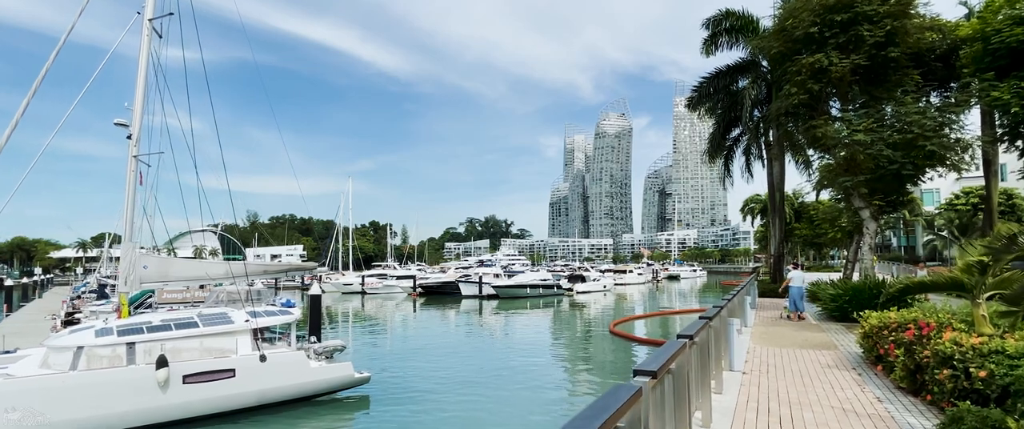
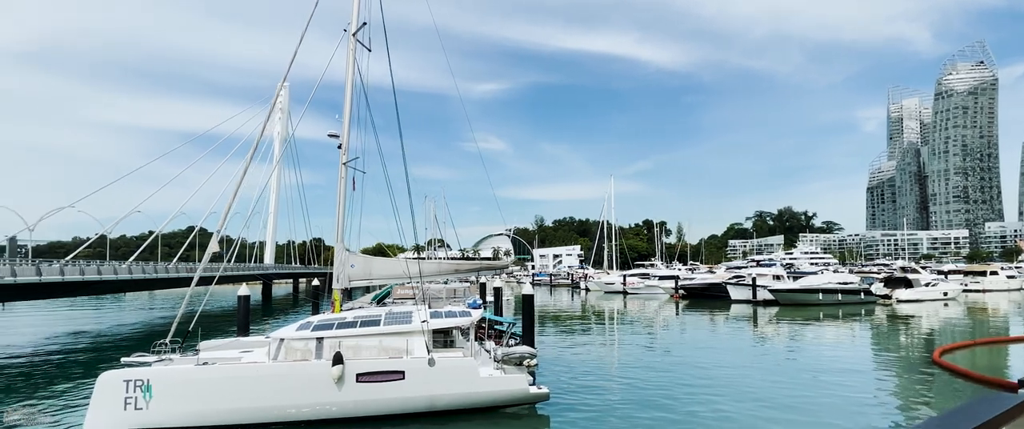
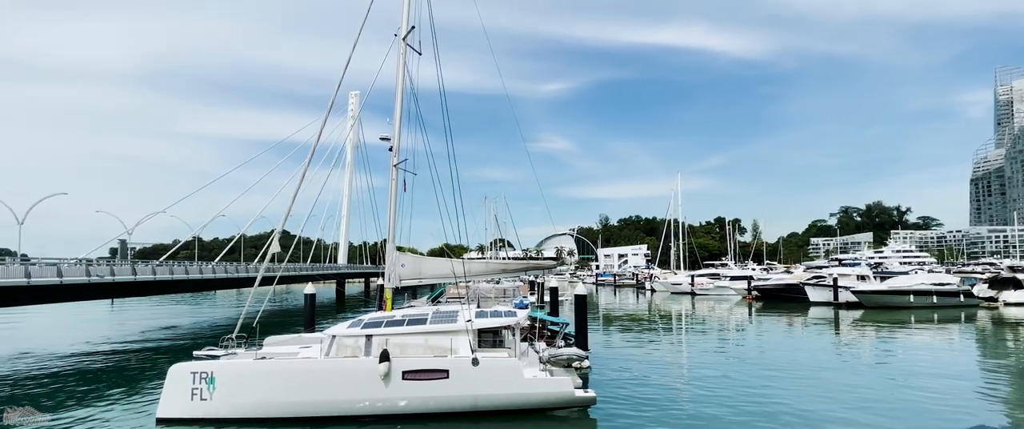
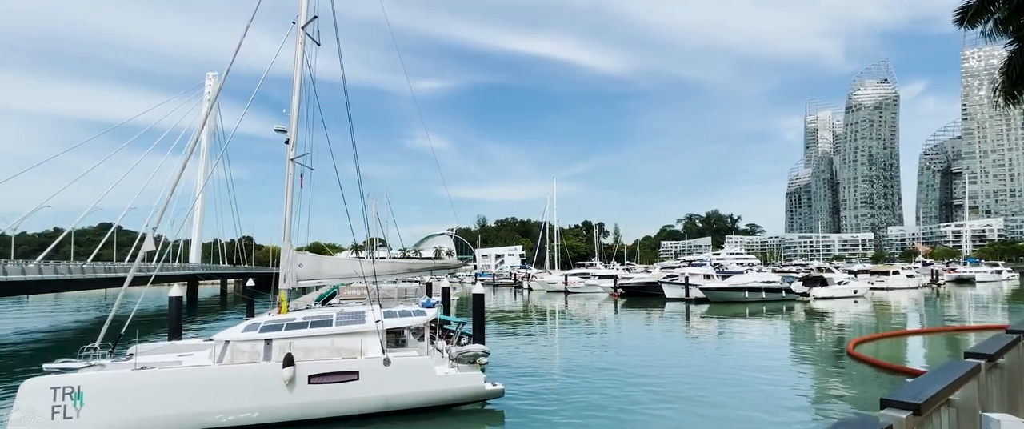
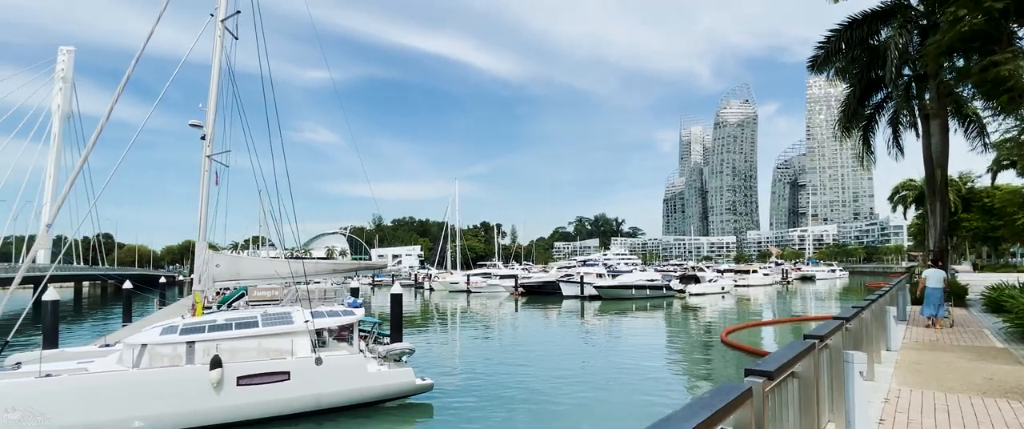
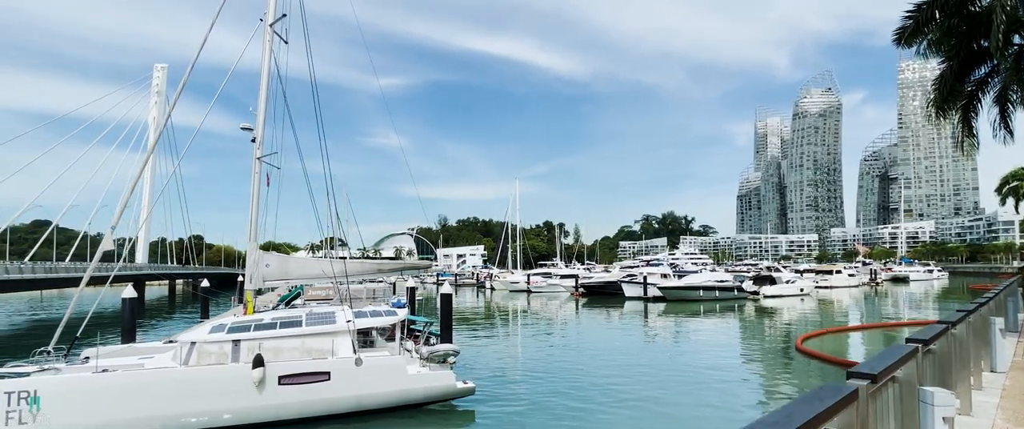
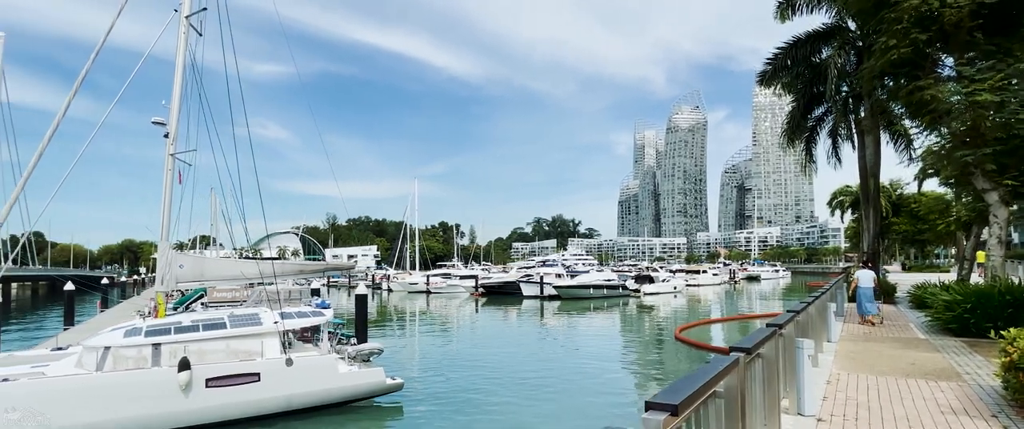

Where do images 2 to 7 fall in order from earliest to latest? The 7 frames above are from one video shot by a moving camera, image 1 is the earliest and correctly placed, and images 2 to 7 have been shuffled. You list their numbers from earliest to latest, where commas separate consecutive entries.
7, 5, 6, 4, 2, 3
